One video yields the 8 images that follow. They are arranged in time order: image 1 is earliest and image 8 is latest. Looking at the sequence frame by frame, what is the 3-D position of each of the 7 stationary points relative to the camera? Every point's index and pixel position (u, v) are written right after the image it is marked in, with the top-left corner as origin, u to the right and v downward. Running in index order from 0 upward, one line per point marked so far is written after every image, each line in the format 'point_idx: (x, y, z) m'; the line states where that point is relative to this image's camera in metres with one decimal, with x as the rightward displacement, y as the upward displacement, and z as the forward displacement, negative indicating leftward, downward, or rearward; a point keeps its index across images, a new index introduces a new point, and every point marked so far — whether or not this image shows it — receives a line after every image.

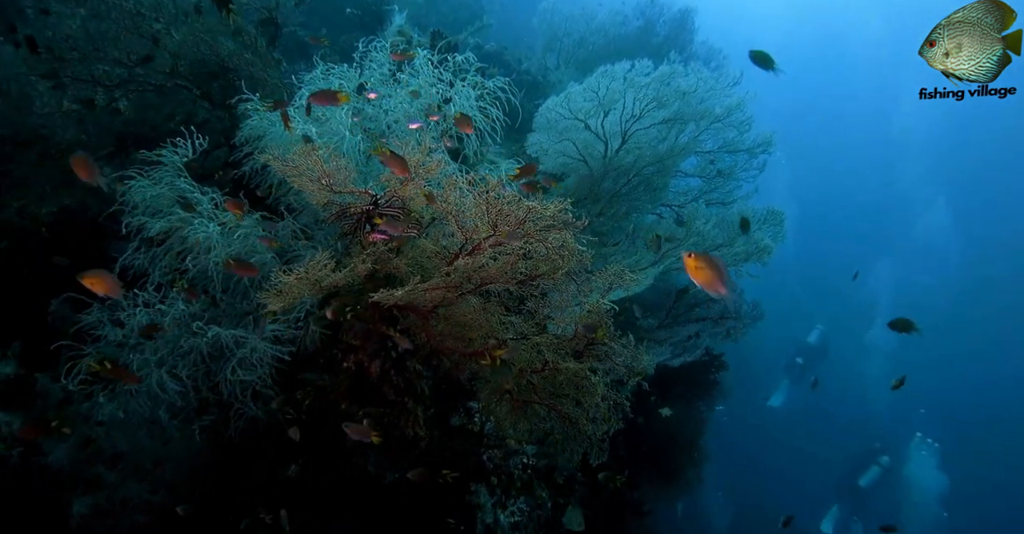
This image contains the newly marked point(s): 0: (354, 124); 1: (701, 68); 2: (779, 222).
0: (-1.4, +1.2, +5.1) m
1: (+2.1, +2.3, +6.6) m
2: (+3.0, +0.5, +6.8) m
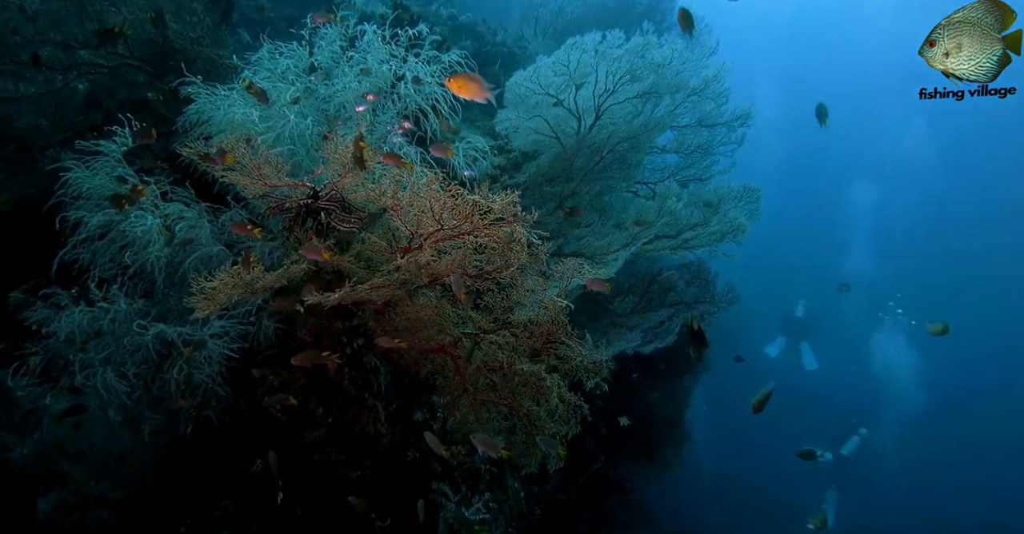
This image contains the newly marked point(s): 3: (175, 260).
0: (-1.7, +1.3, +4.8) m
1: (+1.8, +2.5, +6.3) m
2: (+2.7, +0.7, +6.5) m
3: (-2.8, +0.1, +4.7) m
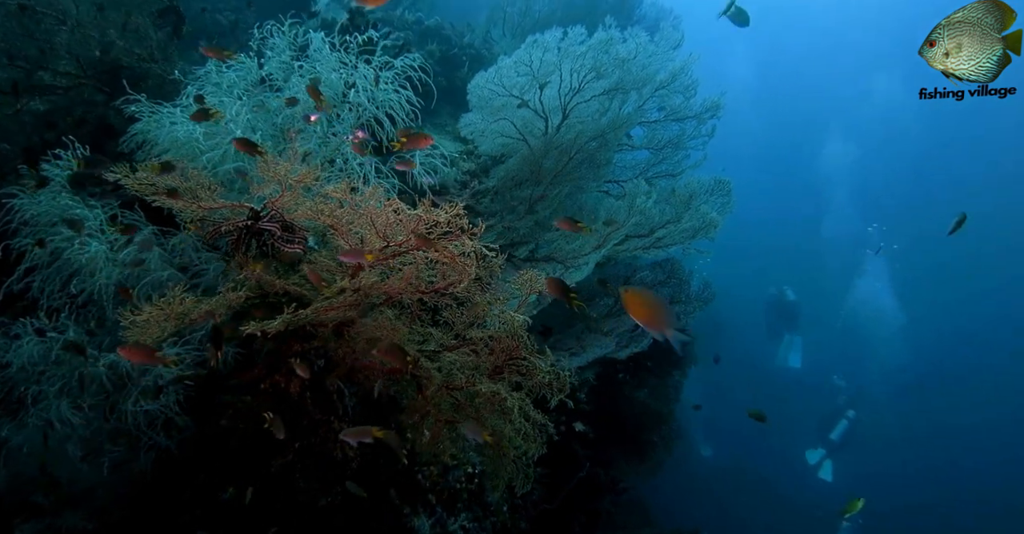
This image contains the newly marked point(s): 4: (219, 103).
0: (-2.0, +1.2, +4.6) m
1: (+1.3, +2.5, +6.1) m
2: (+2.3, +0.8, +6.4) m
3: (-3.0, -0.2, +4.5) m
4: (-2.3, +1.3, +4.6) m
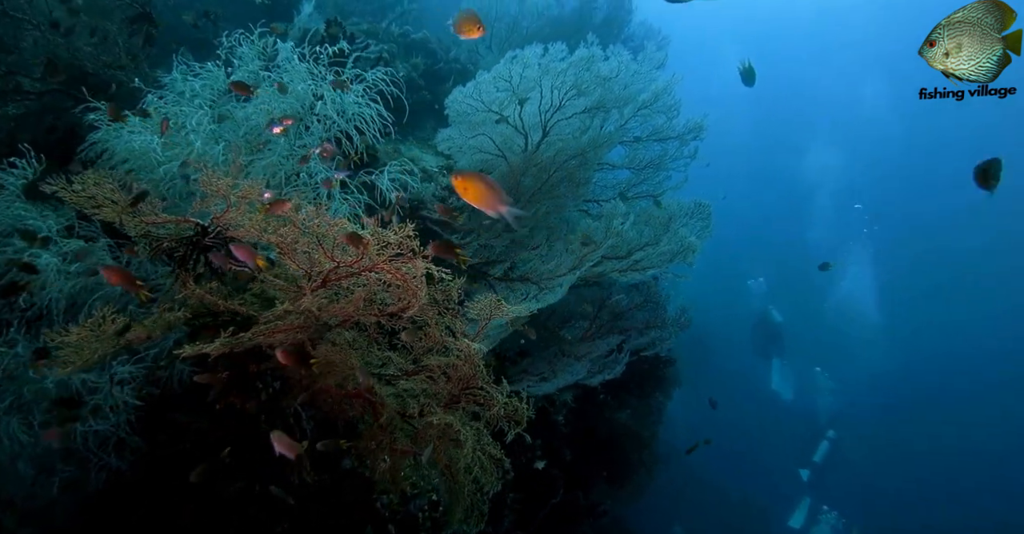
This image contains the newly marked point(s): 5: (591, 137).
0: (-2.3, +1.0, +4.4) m
1: (+1.1, +2.3, +6.0) m
2: (+2.1, +0.5, +6.2) m
3: (-3.3, -0.3, +4.3) m
4: (-2.6, +1.2, +4.5) m
5: (+0.8, +1.3, +5.9) m
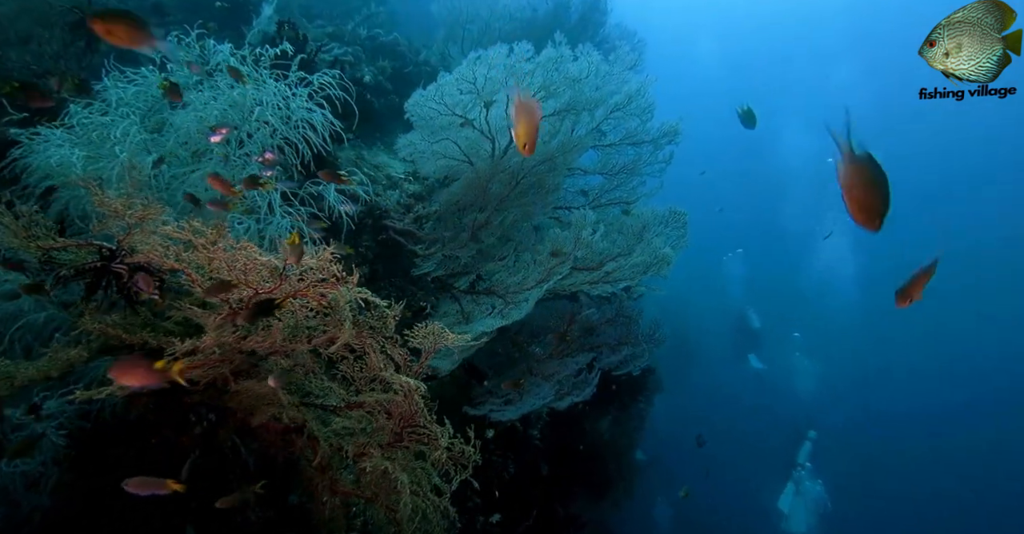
0: (-2.6, +0.9, +4.1) m
1: (+0.8, +2.2, +5.7) m
2: (+1.7, +0.4, +5.9) m
3: (-3.6, -0.4, +4.0) m
4: (-2.9, +1.0, +4.1) m
5: (+0.5, +1.2, +5.5) m
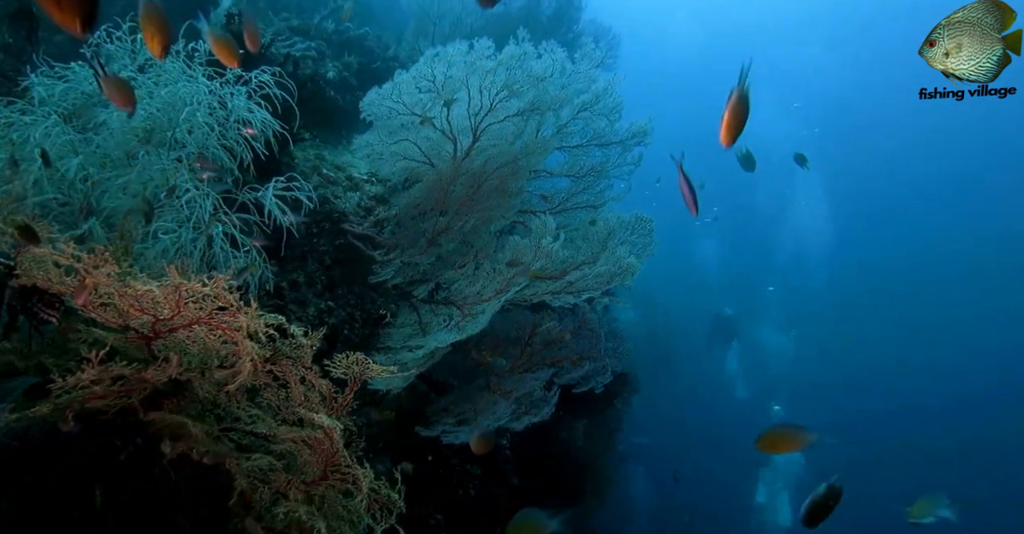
0: (-2.9, +0.8, +3.8) m
1: (+0.4, +2.1, +5.5) m
2: (+1.4, +0.4, +5.7) m
3: (-3.9, -0.5, +3.7) m
4: (-3.2, +0.9, +3.8) m
5: (+0.1, +1.1, +5.3) m
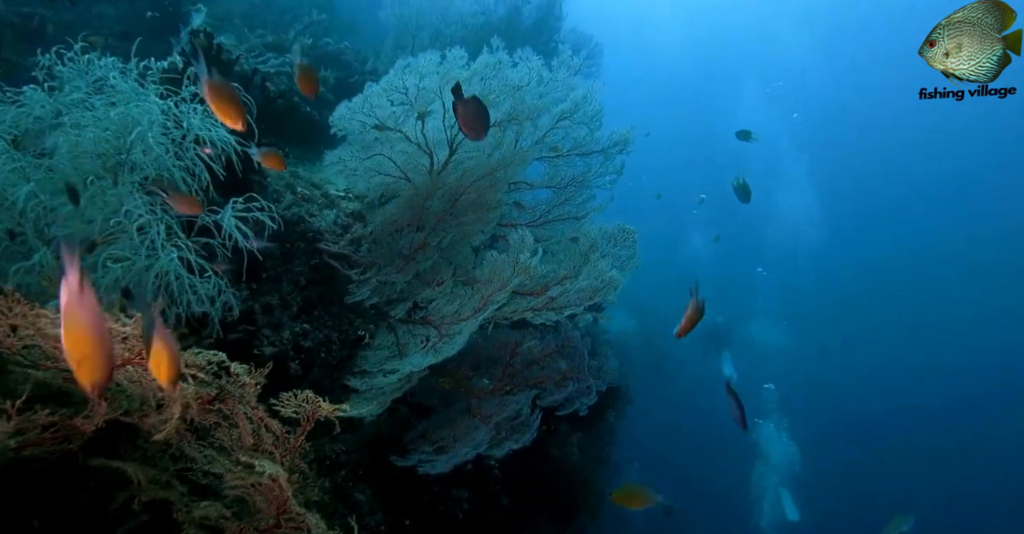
0: (-3.1, +0.6, +3.6) m
1: (+0.2, +2.0, +5.3) m
2: (+1.2, +0.3, +5.5) m
3: (-4.0, -0.7, +3.4) m
4: (-3.4, +0.7, +3.6) m
5: (-0.1, +1.0, +5.1) m
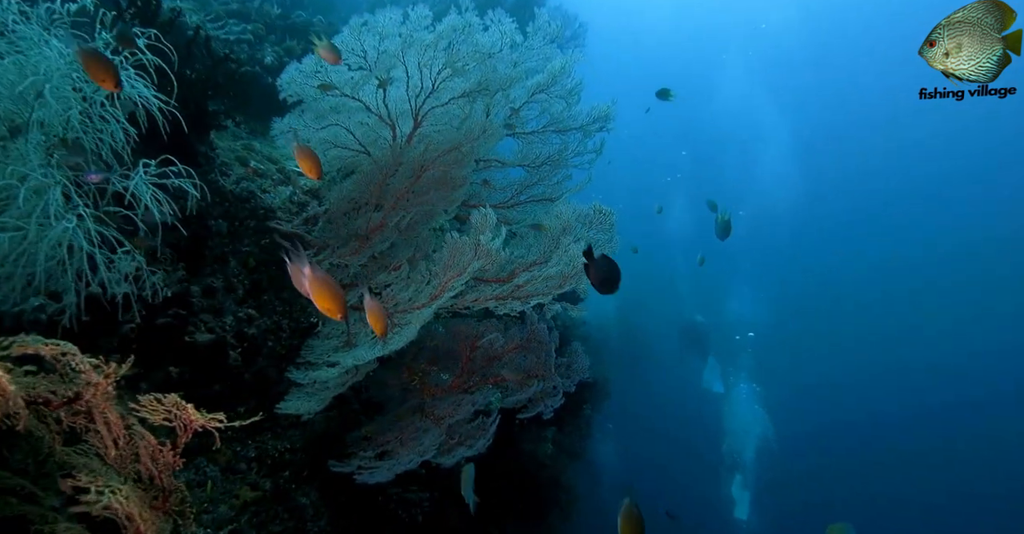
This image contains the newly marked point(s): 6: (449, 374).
0: (-3.3, +0.8, +3.1) m
1: (0.0, +2.1, +4.8) m
2: (+0.9, +0.4, +5.1) m
3: (-4.3, -0.6, +2.9) m
4: (-3.6, +0.9, +3.1) m
5: (-0.3, +1.1, +4.6) m
6: (-0.4, -0.8, +4.1) m
